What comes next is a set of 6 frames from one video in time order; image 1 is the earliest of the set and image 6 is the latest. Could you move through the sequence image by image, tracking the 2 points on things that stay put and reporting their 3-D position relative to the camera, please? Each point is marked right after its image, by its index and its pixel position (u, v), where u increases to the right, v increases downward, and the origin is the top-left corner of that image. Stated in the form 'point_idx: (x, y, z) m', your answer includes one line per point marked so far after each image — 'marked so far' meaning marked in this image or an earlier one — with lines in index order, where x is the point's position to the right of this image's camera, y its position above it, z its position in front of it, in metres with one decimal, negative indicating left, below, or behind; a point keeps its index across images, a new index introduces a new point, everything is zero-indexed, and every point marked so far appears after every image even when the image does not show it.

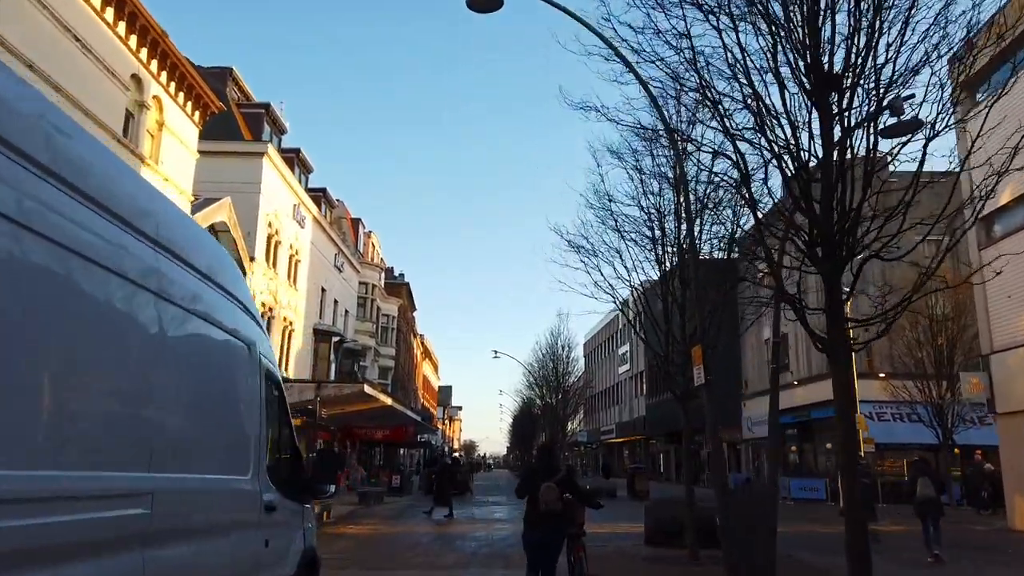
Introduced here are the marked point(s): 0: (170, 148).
0: (-8.7, +3.6, +19.2) m
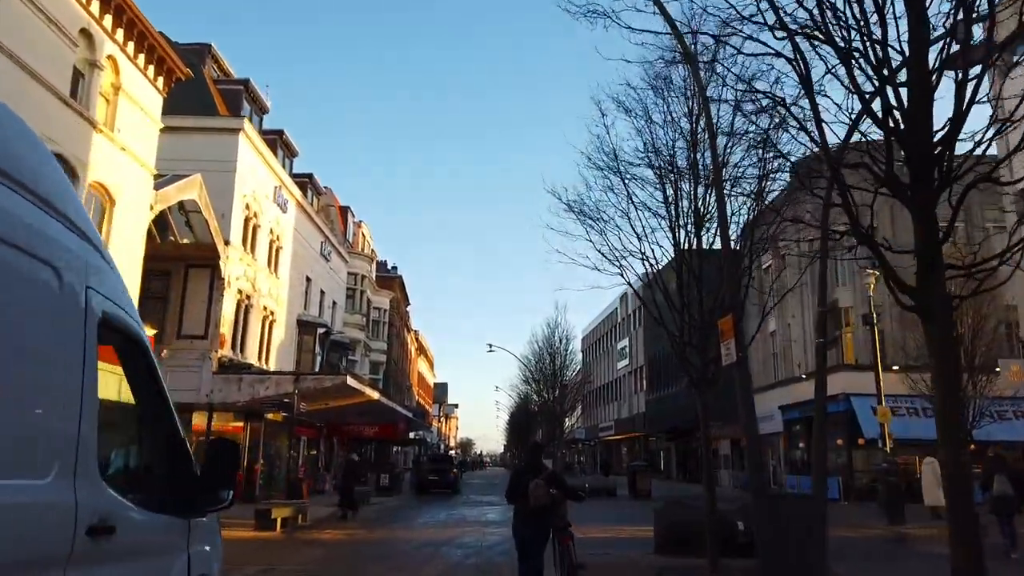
0: (-8.9, +4.0, +17.5) m
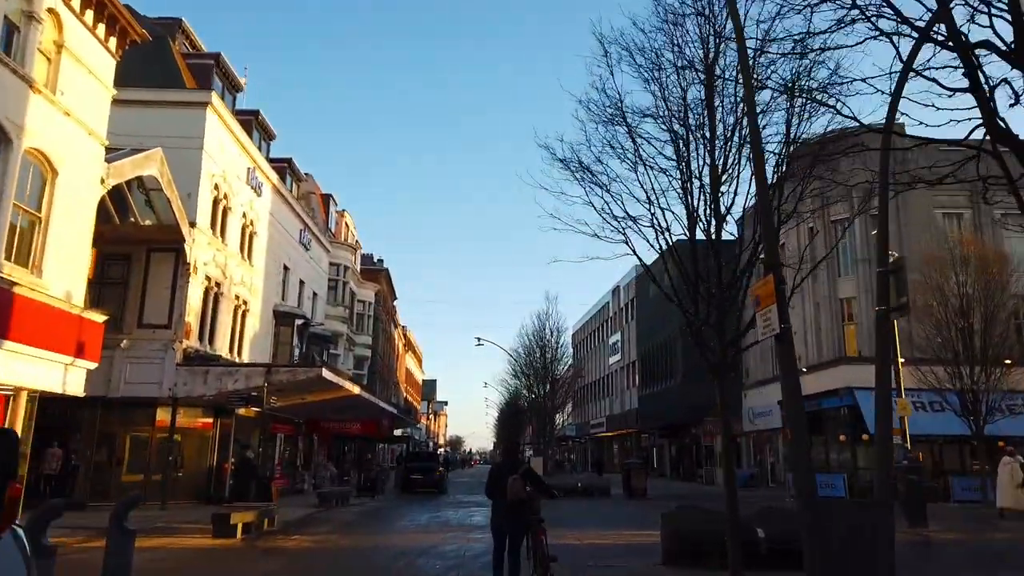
0: (-9.2, +4.4, +15.7) m
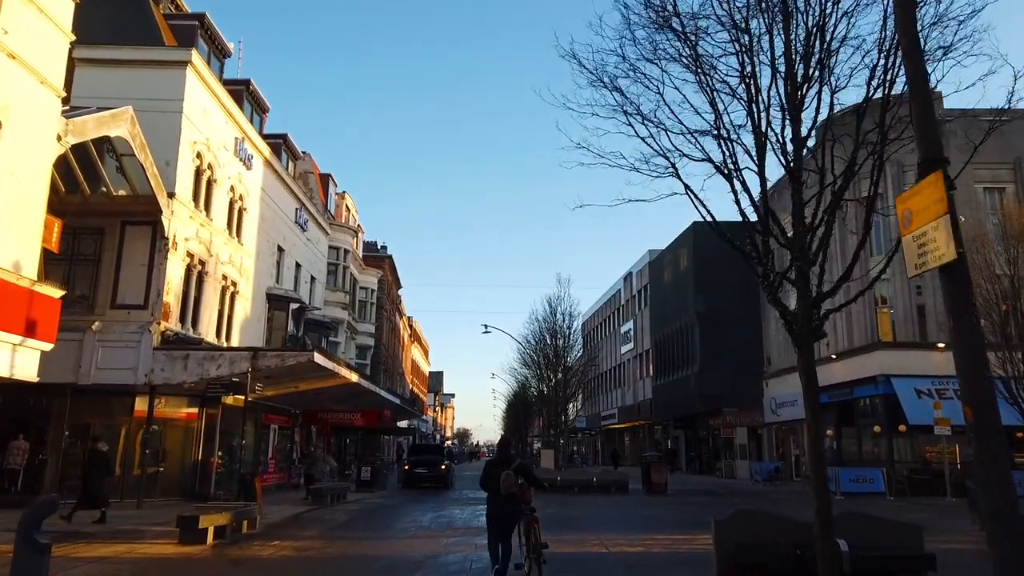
0: (-8.9, +5.0, +13.7) m
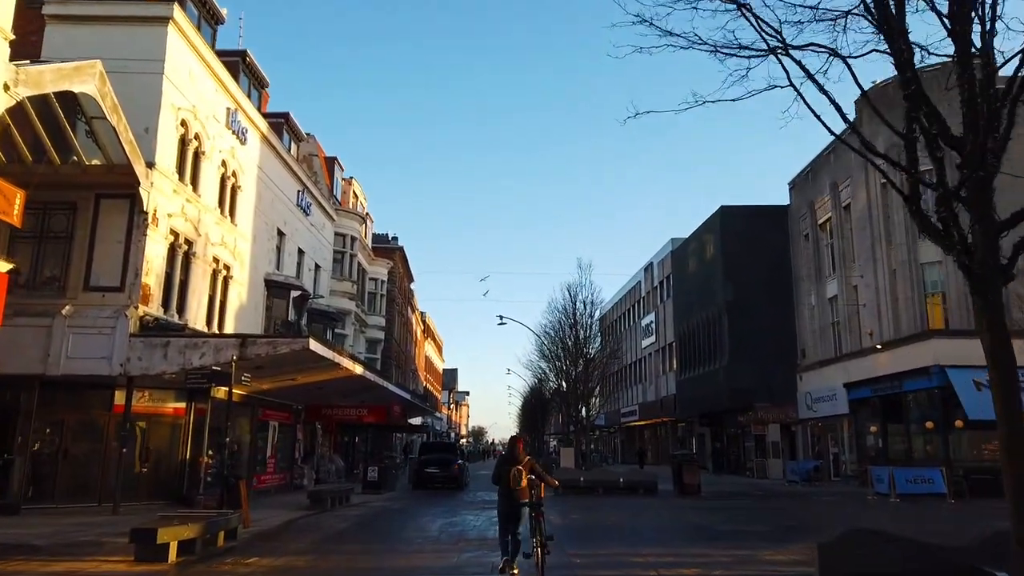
0: (-8.6, +5.4, +11.6) m
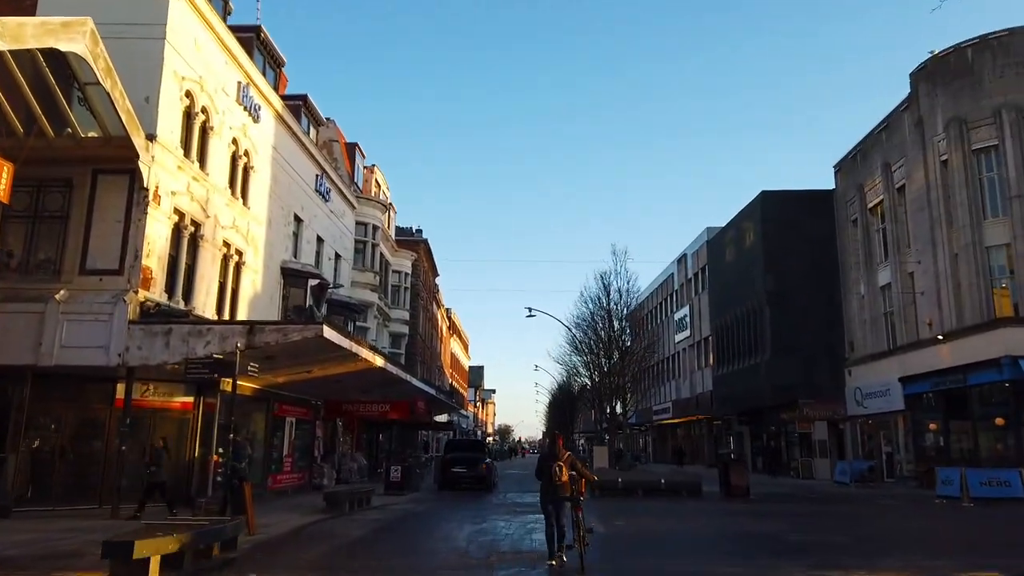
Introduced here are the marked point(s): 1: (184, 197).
0: (-8.1, +5.8, +10.1) m
1: (-7.8, +2.1, +18.1) m
